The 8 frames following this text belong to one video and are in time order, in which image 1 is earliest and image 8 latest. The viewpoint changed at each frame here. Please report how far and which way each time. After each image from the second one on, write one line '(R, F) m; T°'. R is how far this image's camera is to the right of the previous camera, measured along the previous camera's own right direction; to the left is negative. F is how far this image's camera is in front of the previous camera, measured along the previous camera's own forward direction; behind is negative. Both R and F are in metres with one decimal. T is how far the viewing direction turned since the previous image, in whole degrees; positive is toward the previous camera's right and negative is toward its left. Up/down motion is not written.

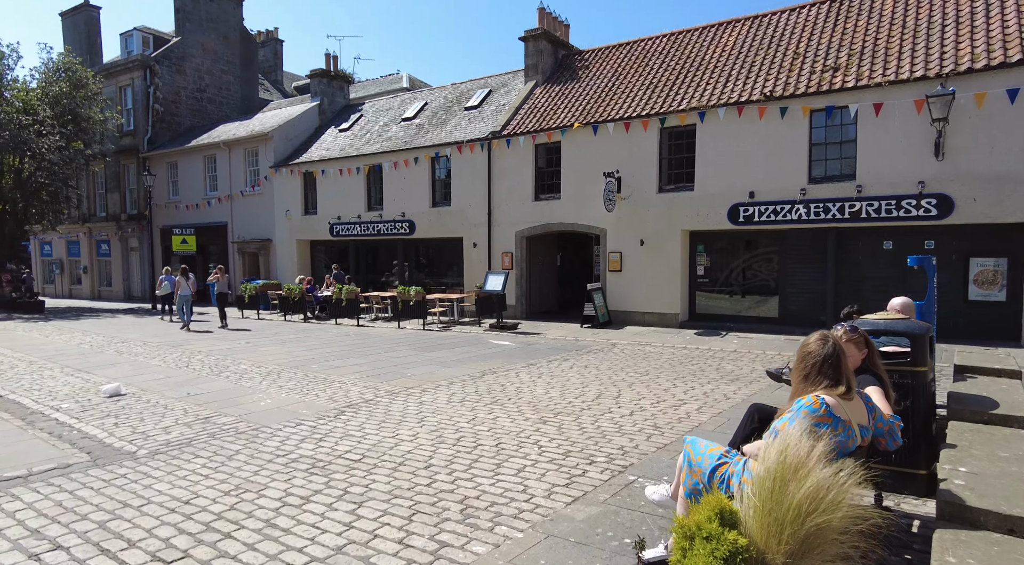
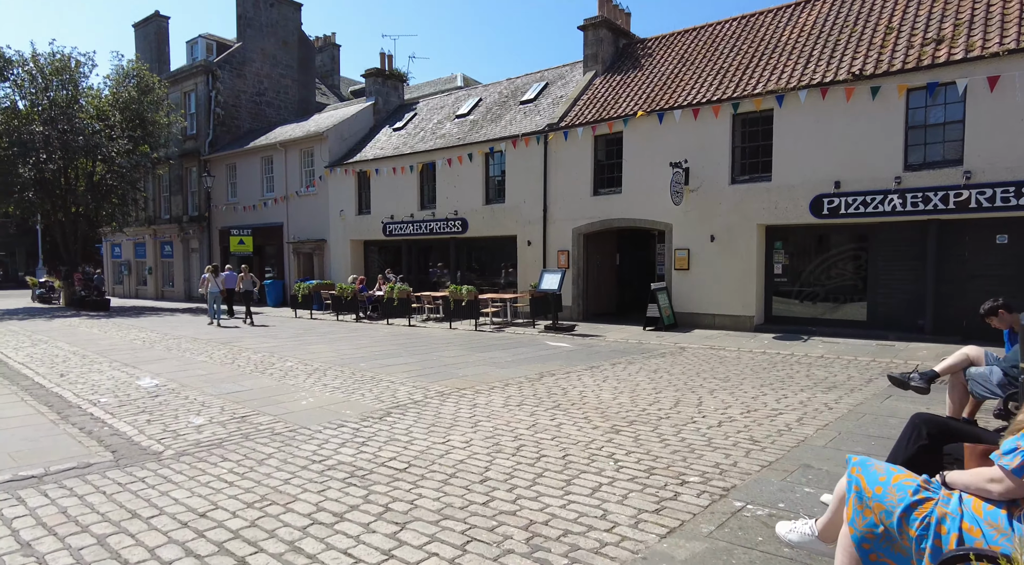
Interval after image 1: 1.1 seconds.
(-0.1, +0.8) m; -4°
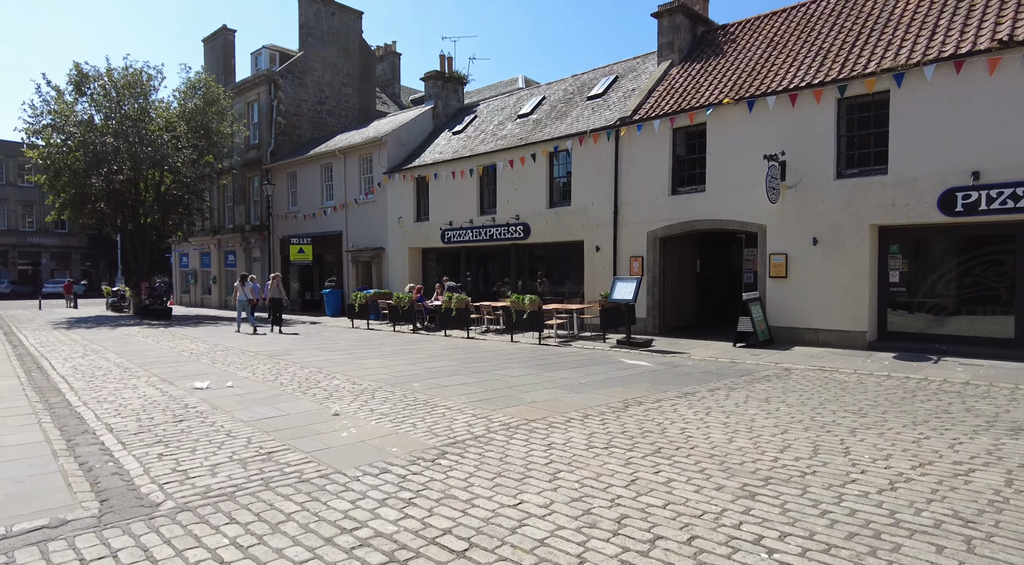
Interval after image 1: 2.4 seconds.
(-0.2, +1.4) m; -5°
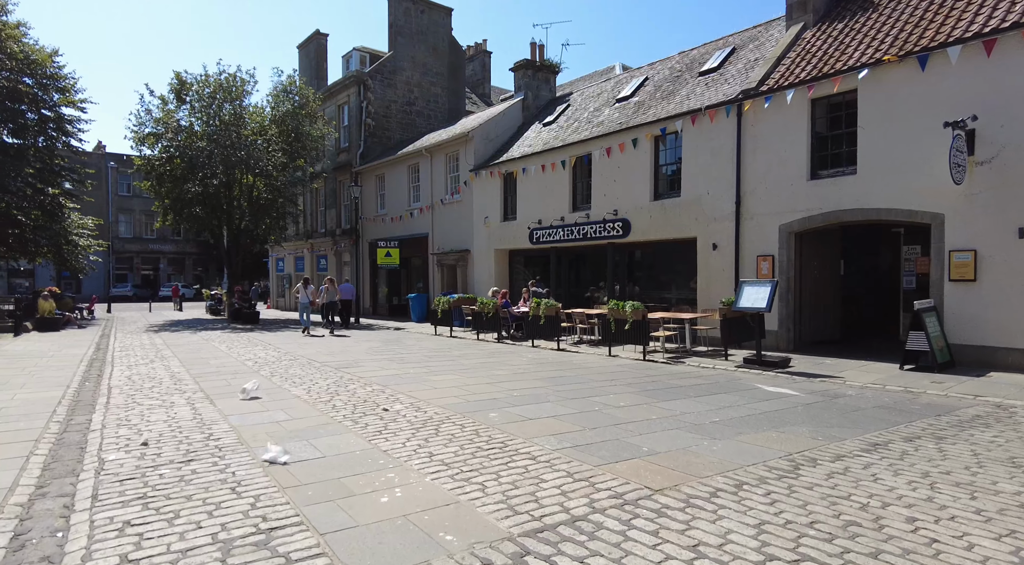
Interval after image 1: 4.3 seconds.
(-0.2, +2.1) m; -8°
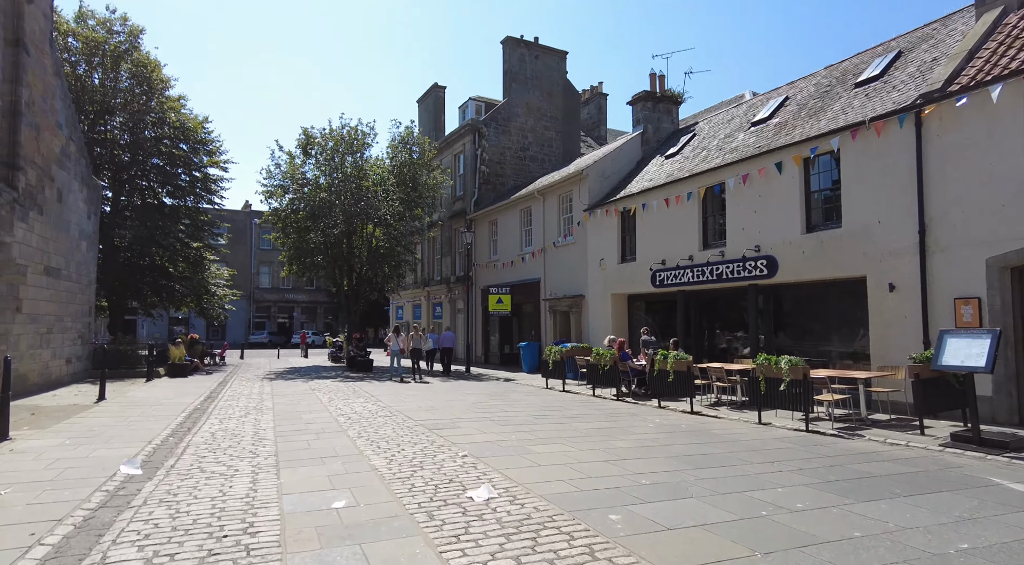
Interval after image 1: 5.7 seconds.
(-0.1, +1.8) m; -10°
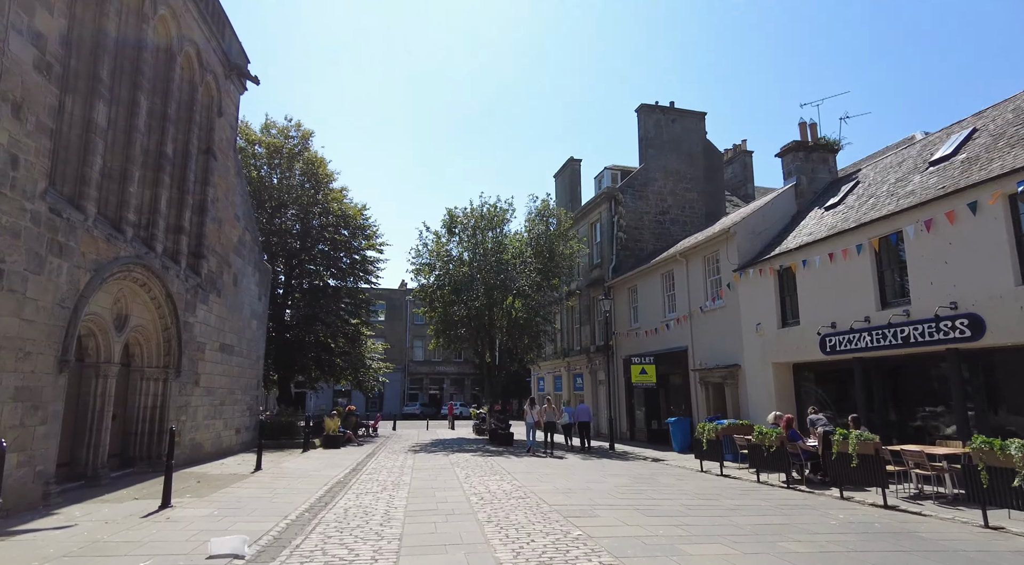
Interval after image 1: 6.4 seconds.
(+0.1, +0.8) m; -12°
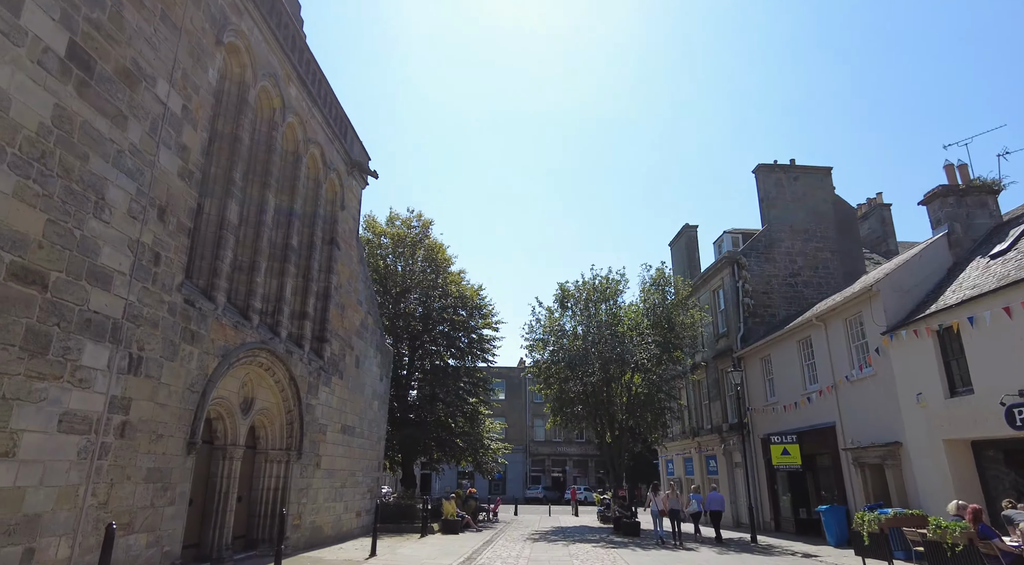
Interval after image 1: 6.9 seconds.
(+0.2, +0.9) m; -10°
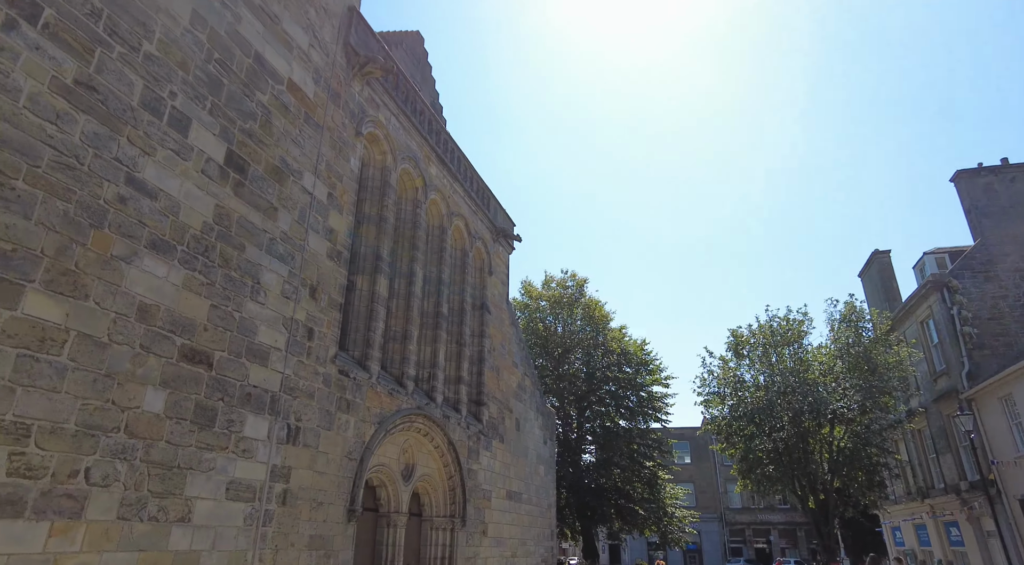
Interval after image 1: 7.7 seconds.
(+1.5, +1.0) m; -16°
